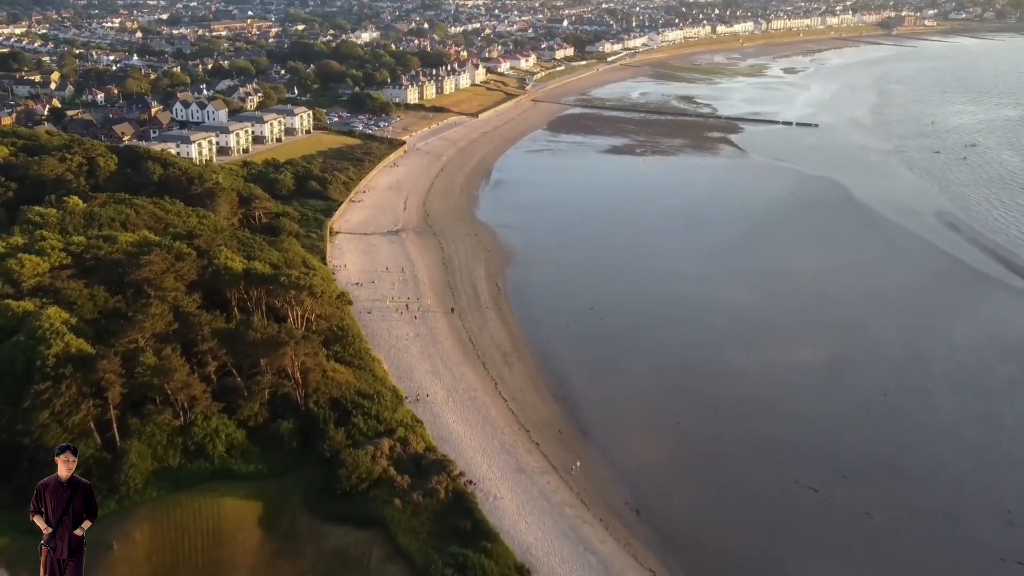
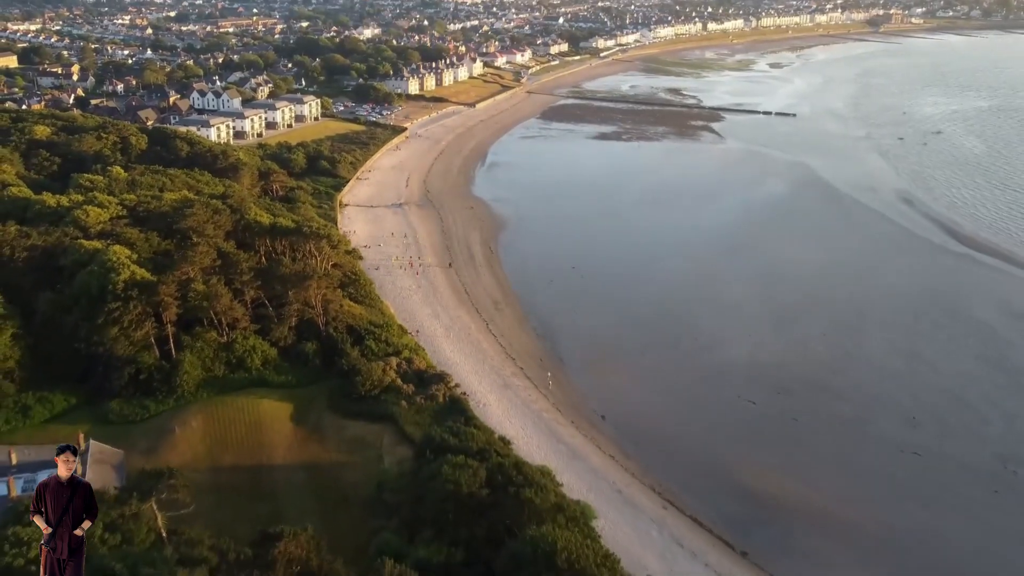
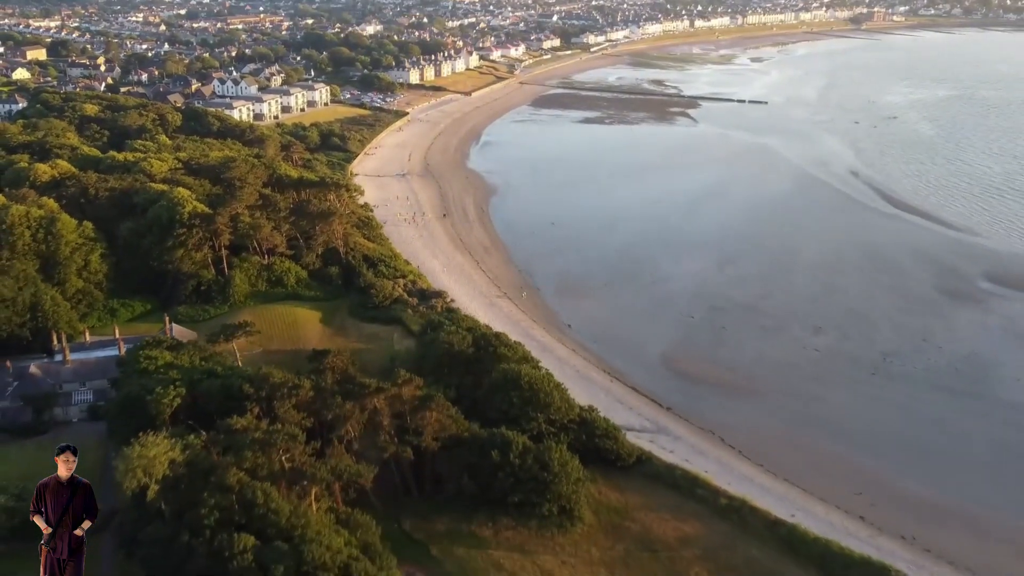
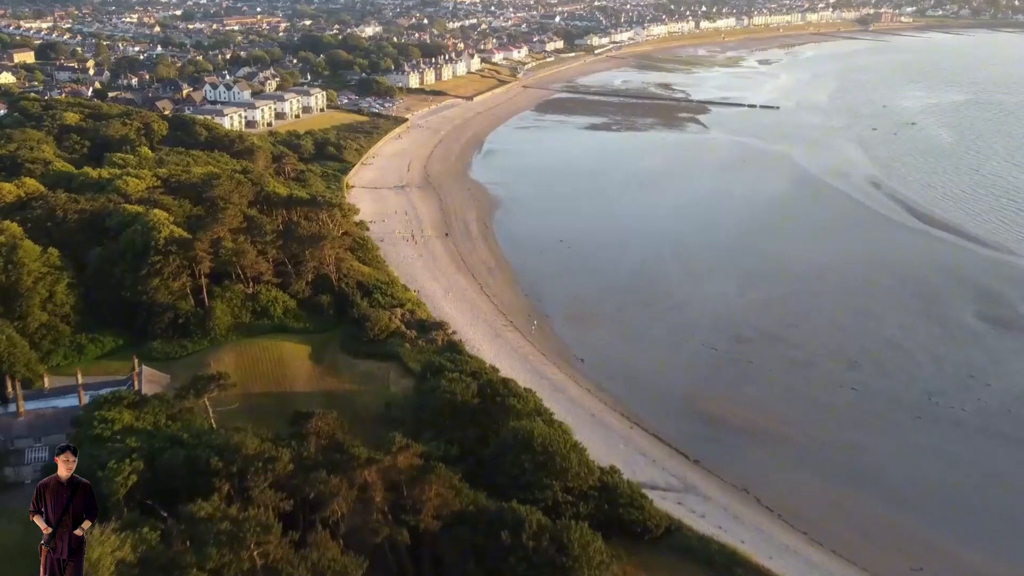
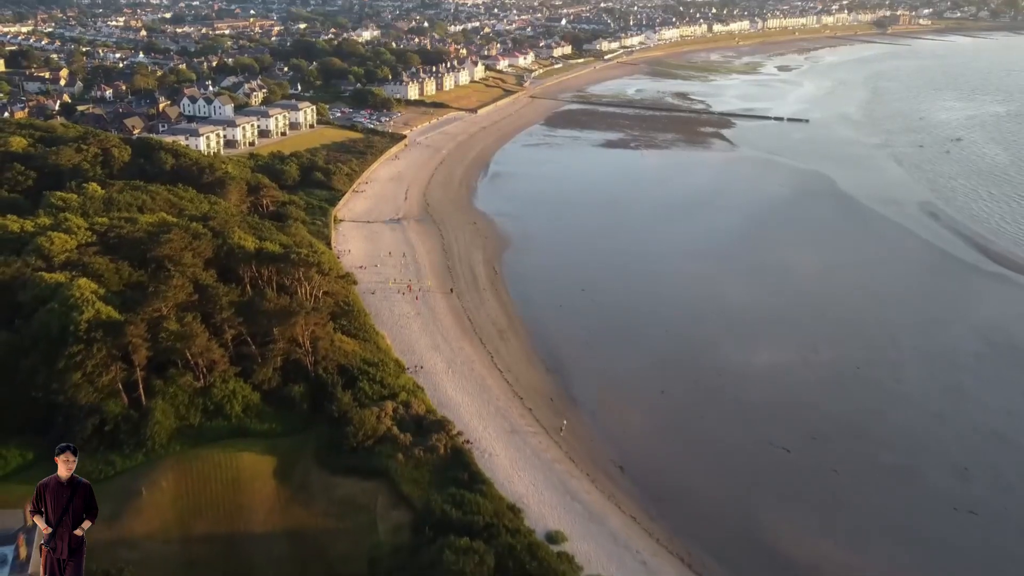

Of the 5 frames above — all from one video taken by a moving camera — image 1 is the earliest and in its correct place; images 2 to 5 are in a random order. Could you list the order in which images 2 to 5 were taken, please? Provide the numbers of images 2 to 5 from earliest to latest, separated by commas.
5, 2, 4, 3
